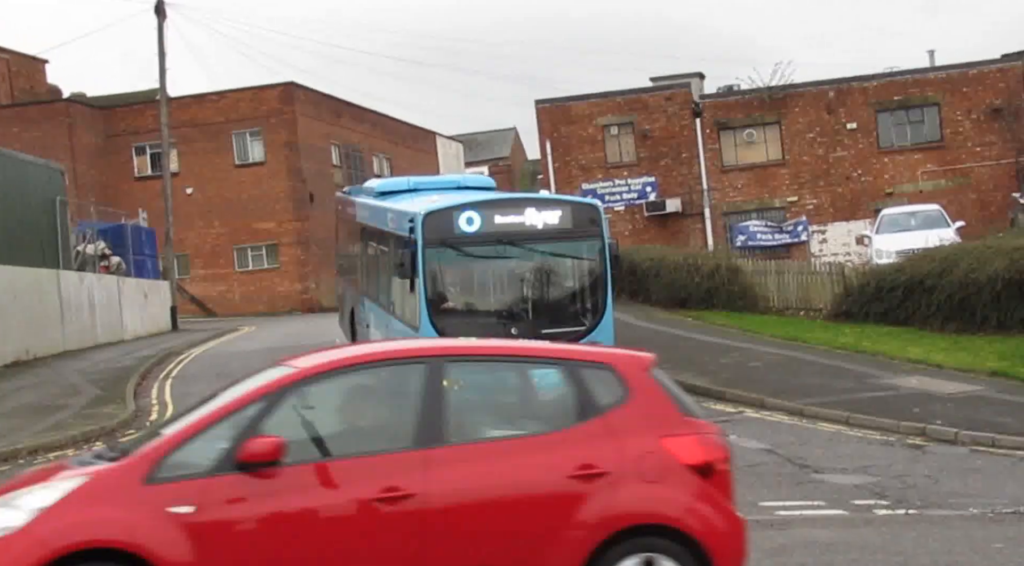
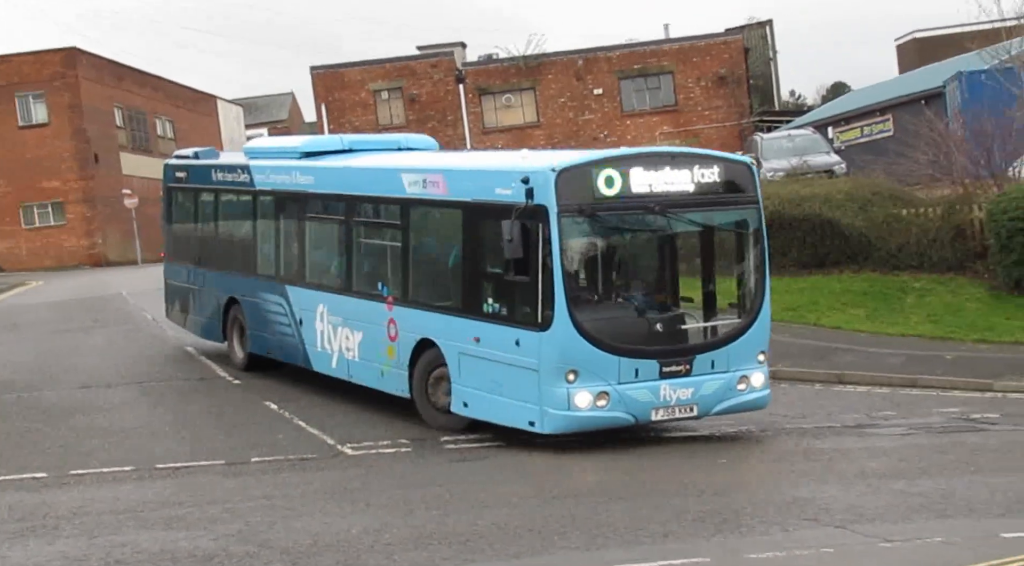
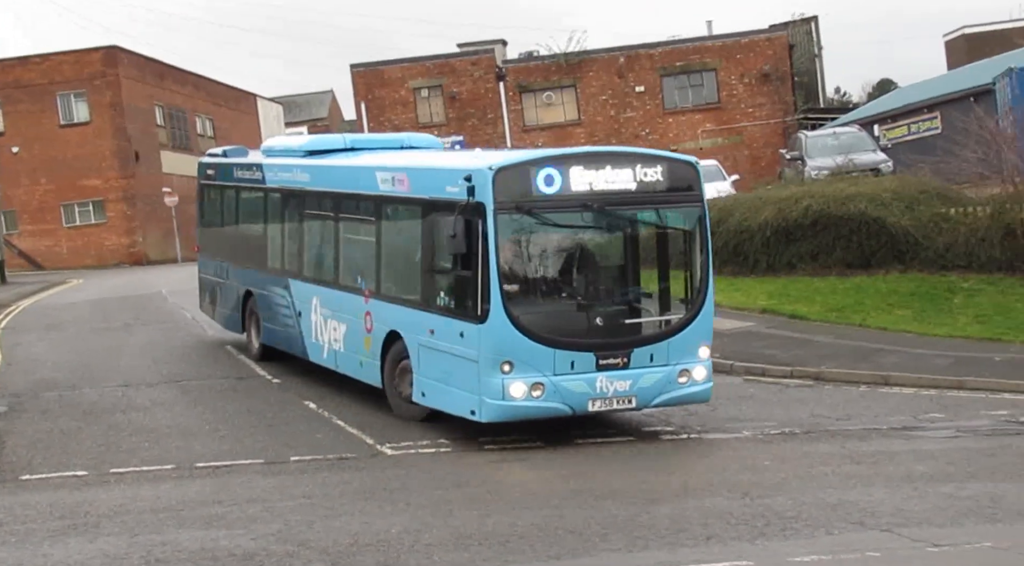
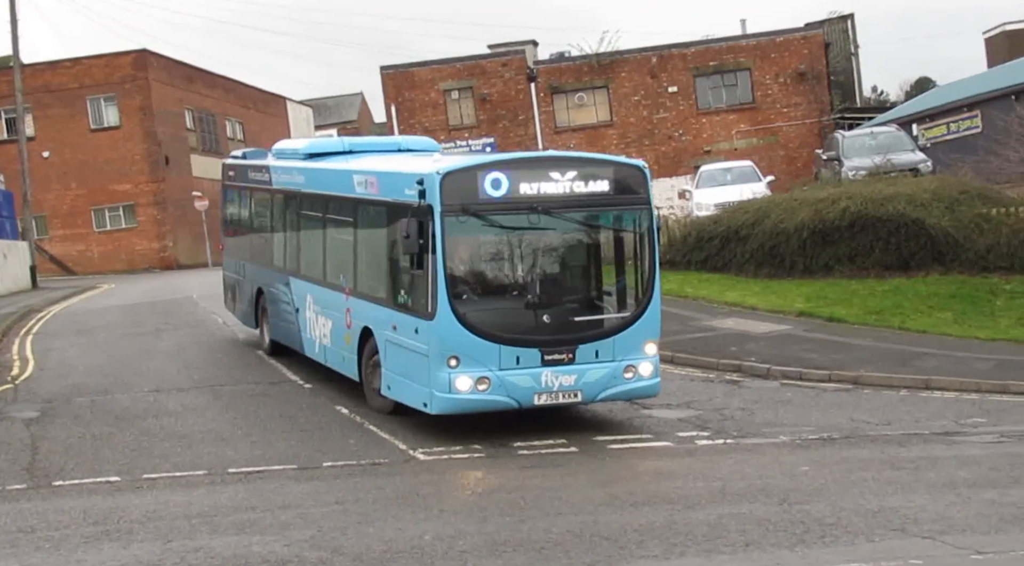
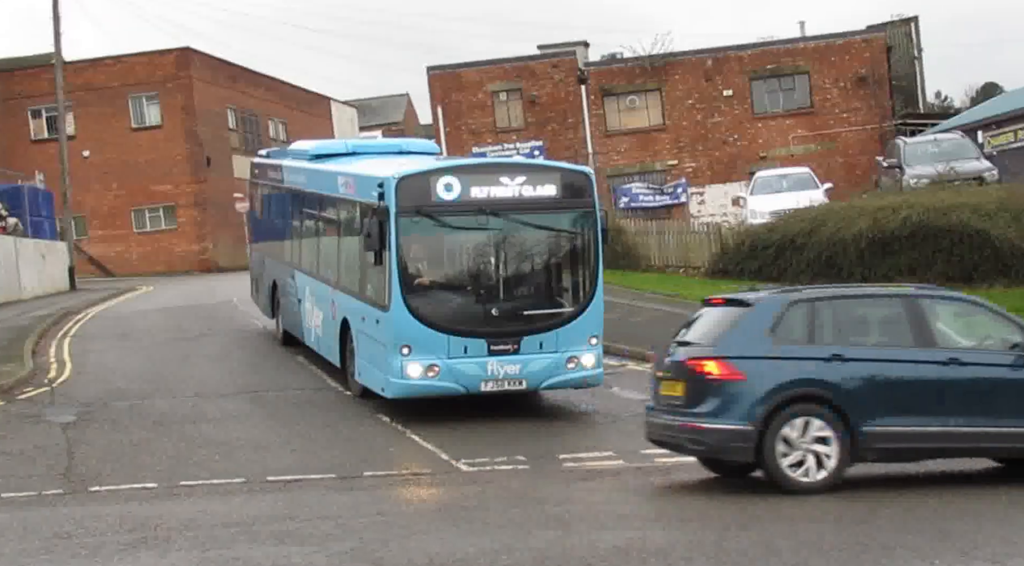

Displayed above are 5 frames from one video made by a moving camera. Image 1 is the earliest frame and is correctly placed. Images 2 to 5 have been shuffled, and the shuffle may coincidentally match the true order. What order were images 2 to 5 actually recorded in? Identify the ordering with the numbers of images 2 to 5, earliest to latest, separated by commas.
5, 4, 3, 2
